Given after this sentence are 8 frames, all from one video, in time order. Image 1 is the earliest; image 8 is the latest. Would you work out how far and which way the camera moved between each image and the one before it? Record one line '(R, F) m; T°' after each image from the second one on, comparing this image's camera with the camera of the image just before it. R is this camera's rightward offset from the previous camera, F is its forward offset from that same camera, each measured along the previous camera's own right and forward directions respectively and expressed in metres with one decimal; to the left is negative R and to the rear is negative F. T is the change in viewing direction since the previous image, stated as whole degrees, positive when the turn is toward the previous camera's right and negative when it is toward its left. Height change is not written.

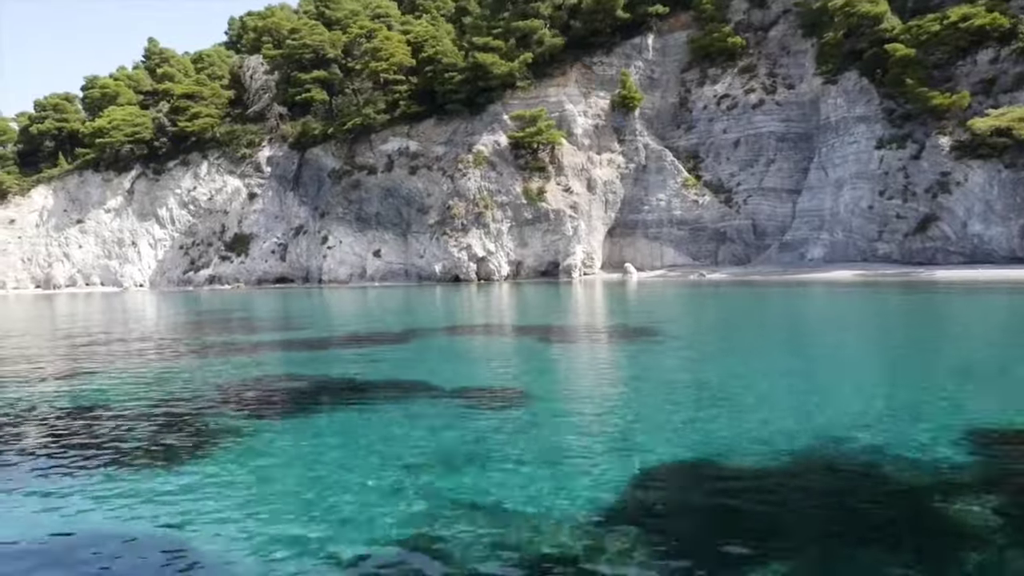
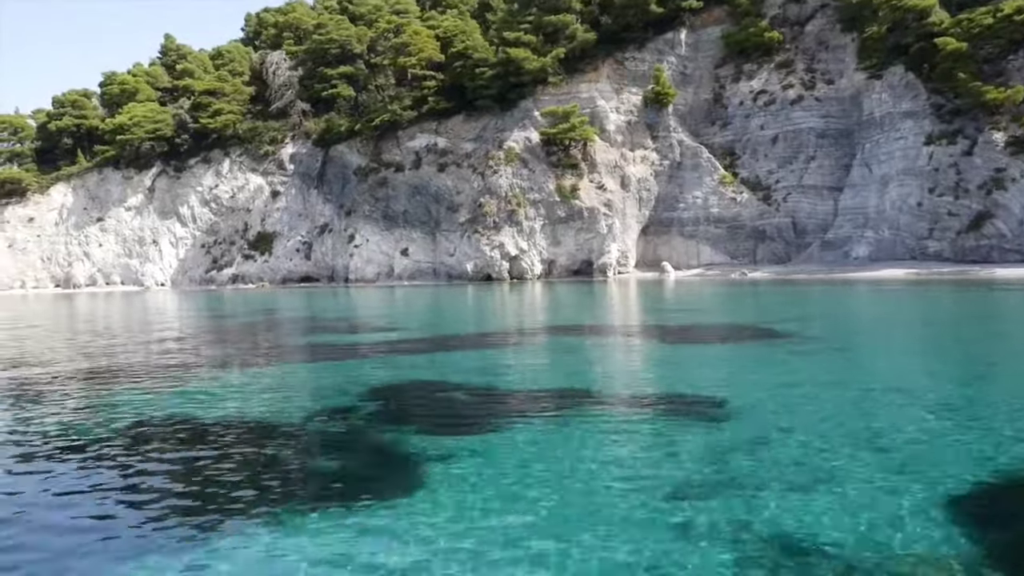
(-2.1, +0.8) m; 0°
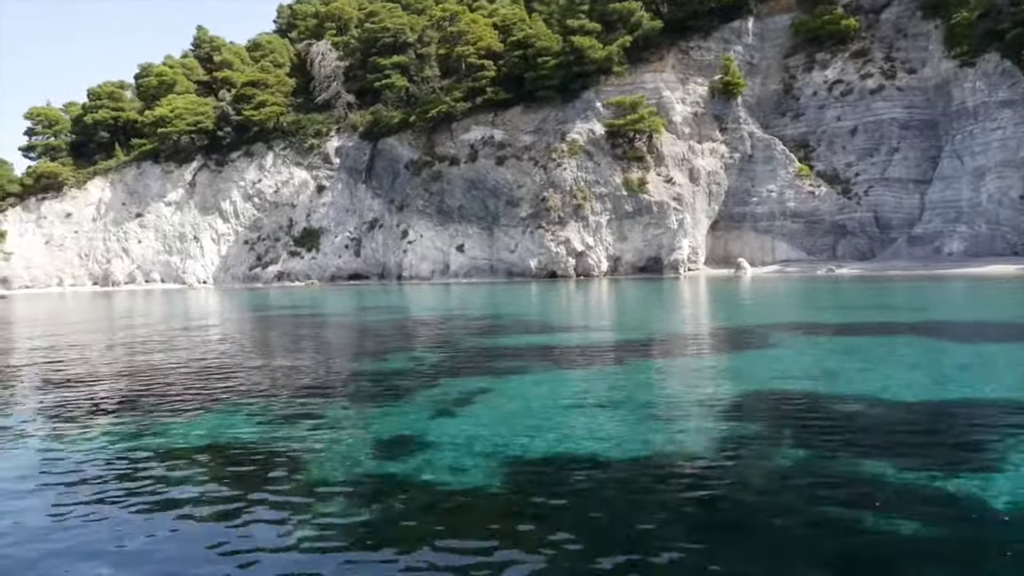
(-3.9, +1.6) m; 0°
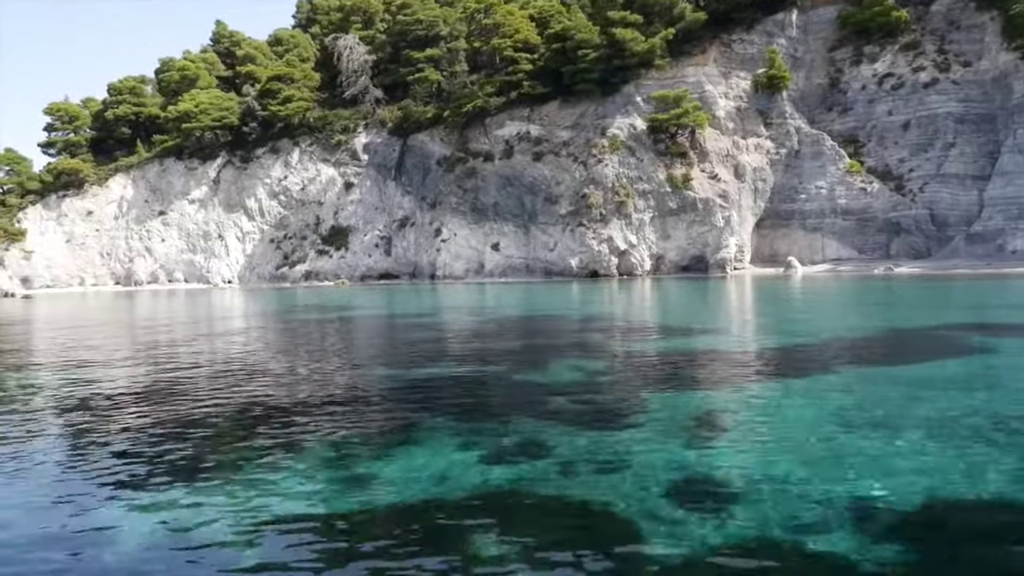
(-2.4, +1.2) m; 0°
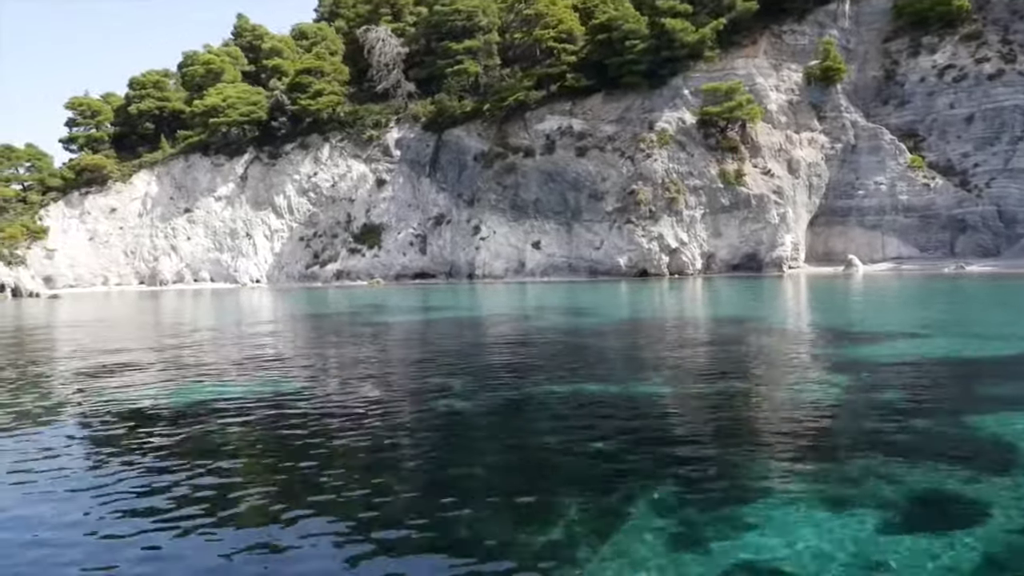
(-2.6, +1.5) m; 0°
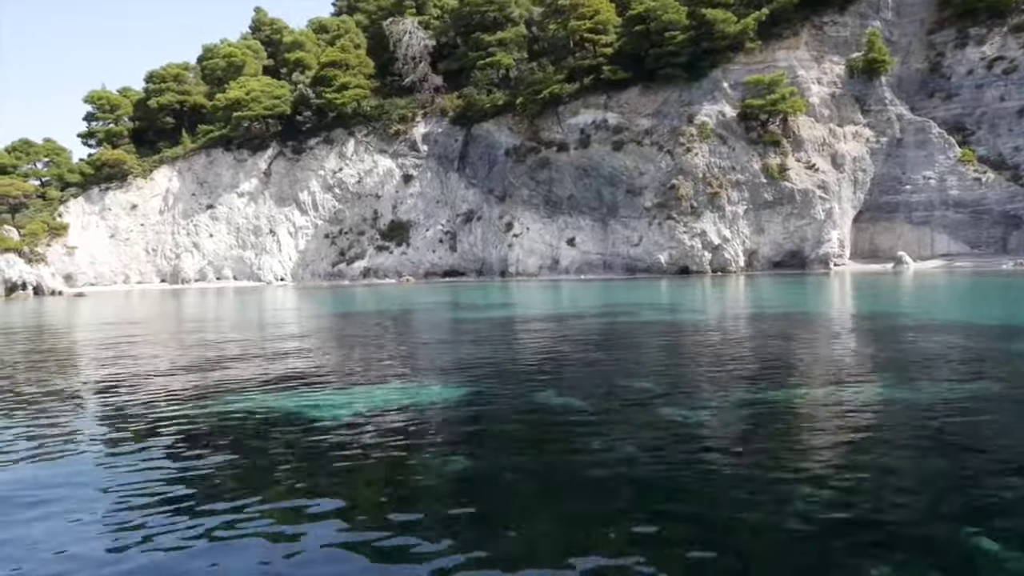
(-2.1, +1.0) m; 0°
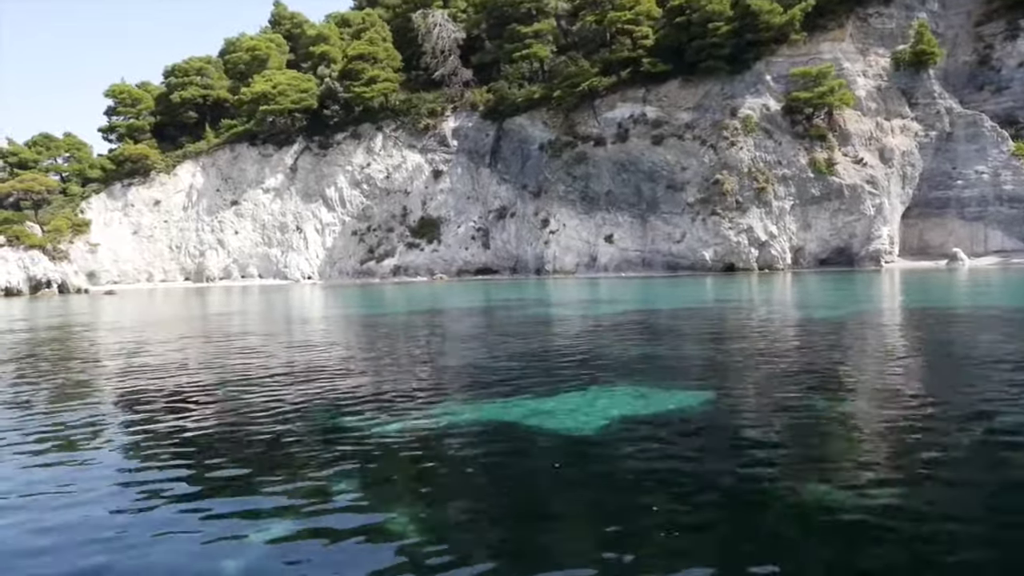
(-2.2, +1.0) m; 0°
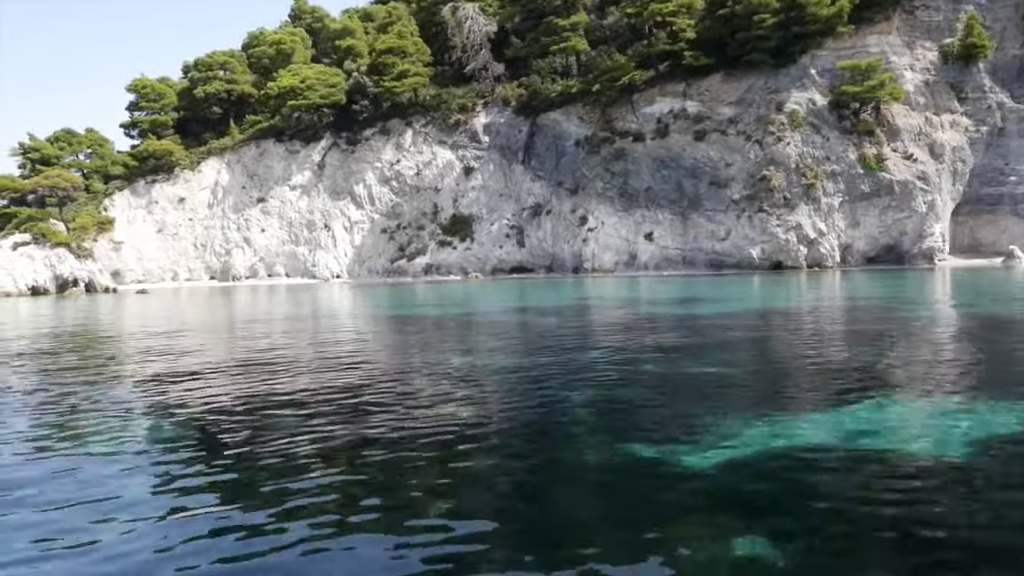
(-2.3, +1.0) m; 0°
